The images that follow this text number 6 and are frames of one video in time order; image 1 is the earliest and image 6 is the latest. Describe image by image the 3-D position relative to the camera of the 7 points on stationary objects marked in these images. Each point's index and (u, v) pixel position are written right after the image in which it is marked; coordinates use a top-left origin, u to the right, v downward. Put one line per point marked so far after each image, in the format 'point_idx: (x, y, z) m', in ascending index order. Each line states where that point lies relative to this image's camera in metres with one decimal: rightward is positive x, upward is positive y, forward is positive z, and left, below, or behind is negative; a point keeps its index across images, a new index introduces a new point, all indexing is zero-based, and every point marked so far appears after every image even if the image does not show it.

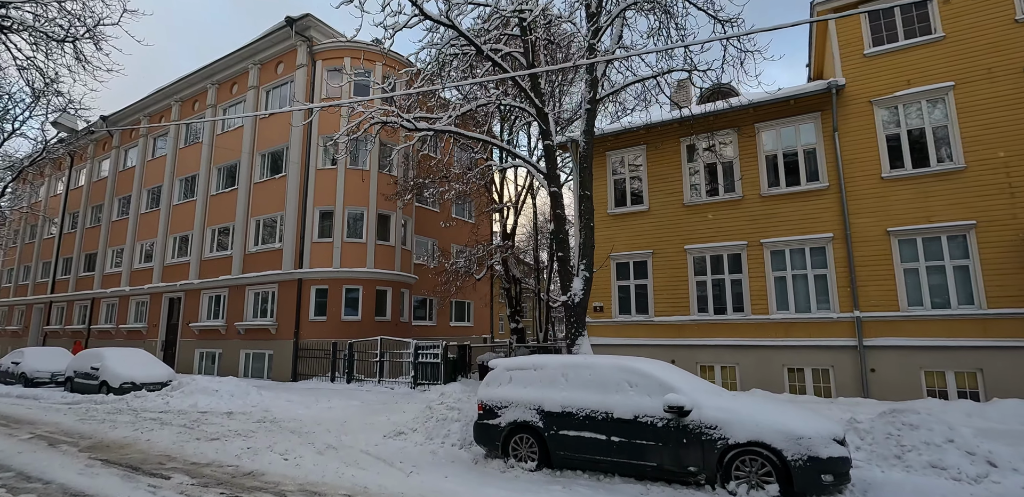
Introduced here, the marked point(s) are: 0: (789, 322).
0: (+7.2, -1.9, +13.1) m
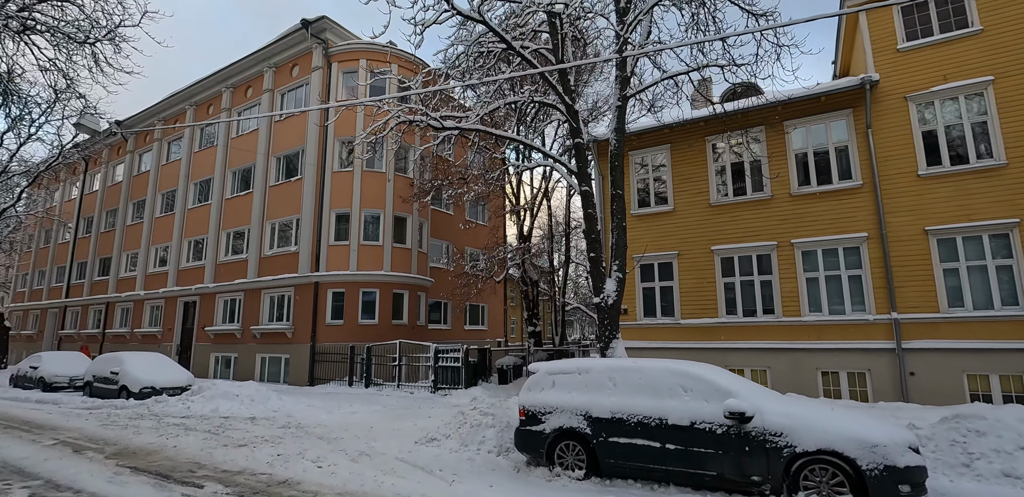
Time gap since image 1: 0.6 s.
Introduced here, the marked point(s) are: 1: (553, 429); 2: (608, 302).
0: (+7.9, -1.9, +12.7) m
1: (+0.5, -2.3, +6.4) m
2: (+1.9, -1.0, +9.8) m
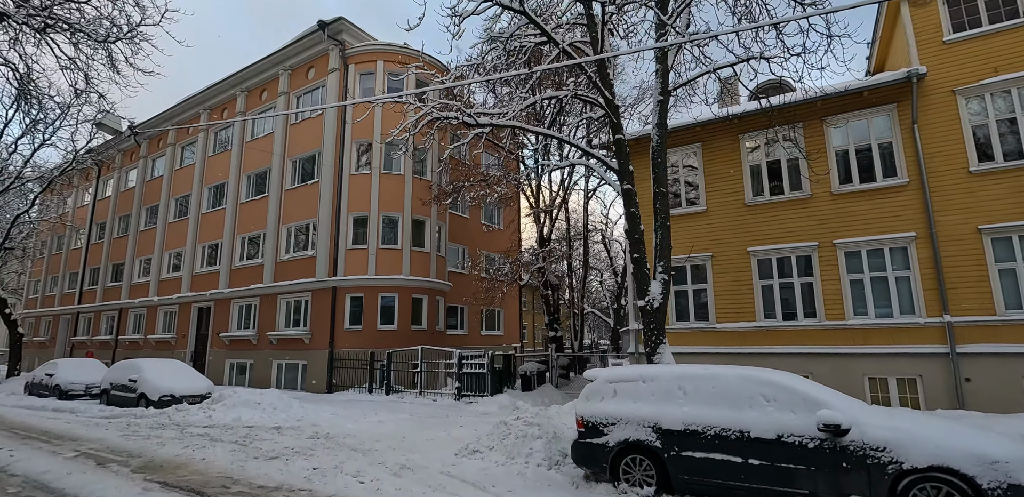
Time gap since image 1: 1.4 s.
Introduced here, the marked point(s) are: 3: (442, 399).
0: (+8.6, -1.9, +12.1) m
1: (+1.3, -2.3, +6.0) m
2: (+2.6, -1.1, +9.3) m
3: (-2.2, -4.8, +15.9) m
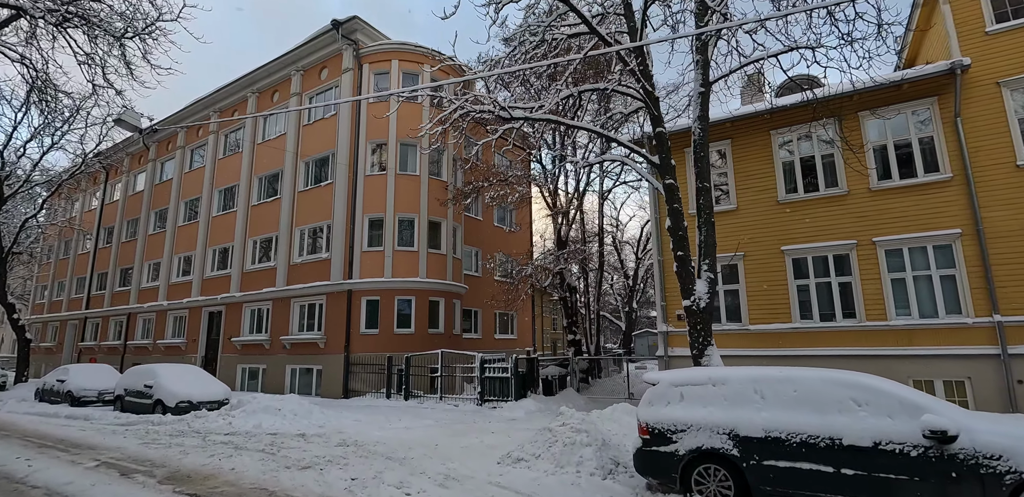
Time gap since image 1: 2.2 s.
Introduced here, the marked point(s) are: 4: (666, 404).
0: (+9.4, -1.9, +11.7) m
1: (+1.9, -2.2, +5.5) m
2: (+3.3, -1.0, +8.9) m
3: (-1.5, -4.8, +15.5) m
4: (+1.8, -1.8, +6.0) m
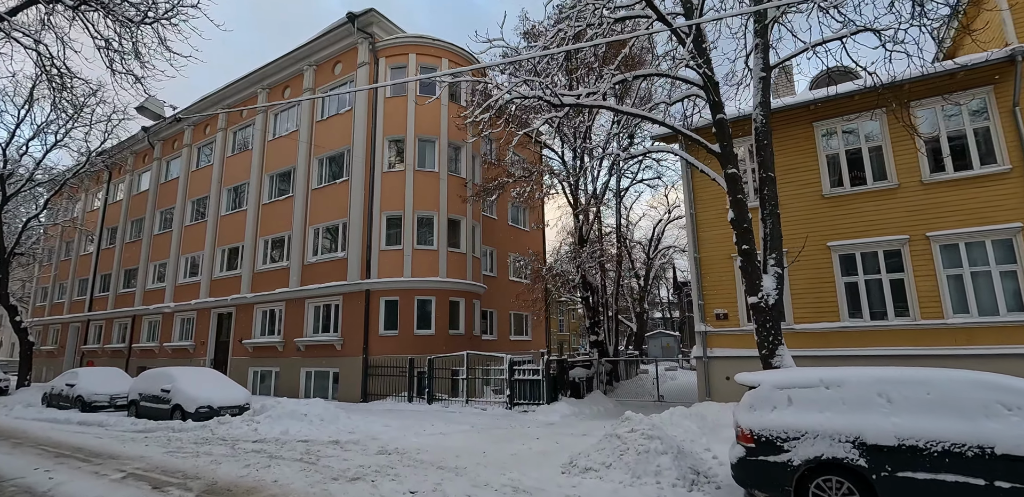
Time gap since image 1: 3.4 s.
0: (+10.3, -1.7, +11.2) m
1: (+2.9, -2.1, +5.0) m
2: (+4.2, -0.9, +8.3) m
3: (-0.6, -4.7, +14.9) m
4: (+2.8, -1.7, +5.4) m
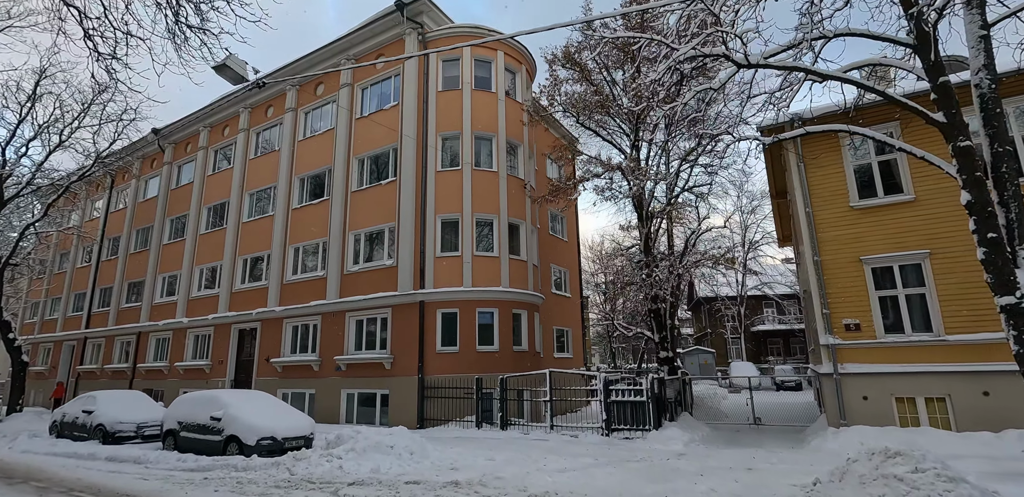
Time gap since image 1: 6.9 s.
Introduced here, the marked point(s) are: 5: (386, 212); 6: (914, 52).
0: (+12.8, -1.7, +9.7) m
1: (+5.6, -1.8, +3.2) m
2: (+6.9, -0.7, +6.7) m
3: (+1.9, -4.8, +13.0) m
4: (+5.5, -1.4, +3.7) m
5: (-4.7, +1.3, +18.4) m
6: (+6.2, +3.1, +7.9) m
